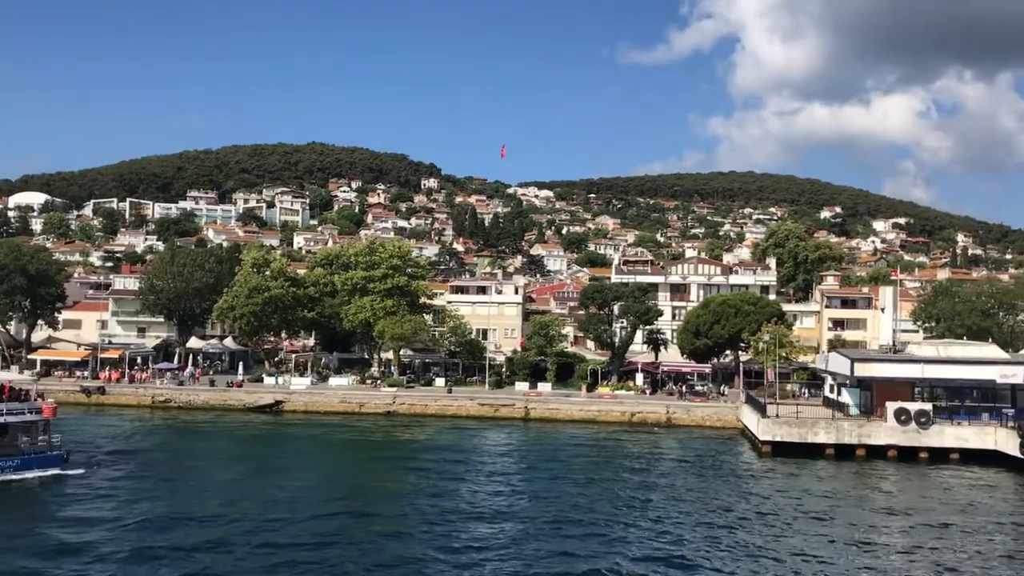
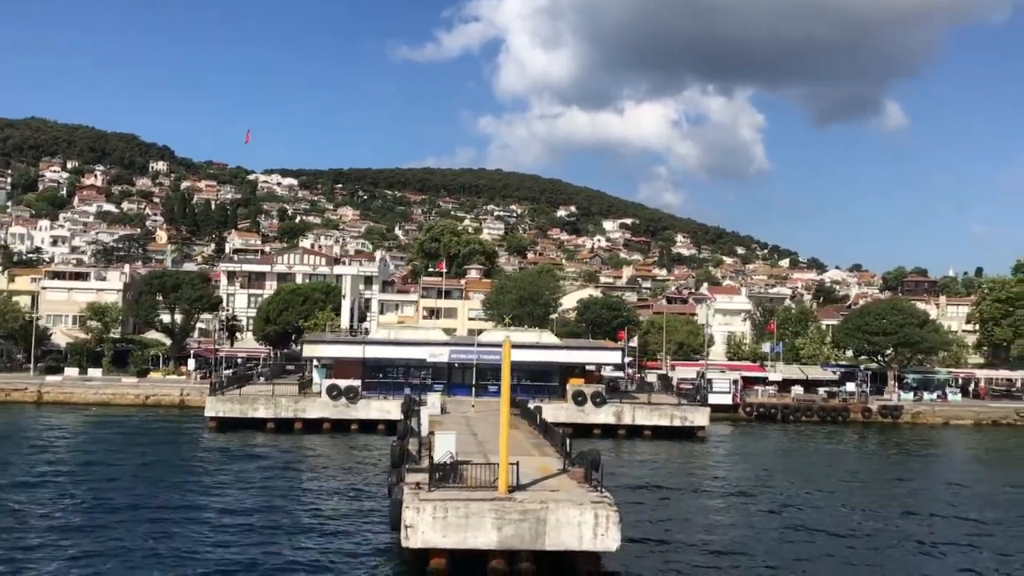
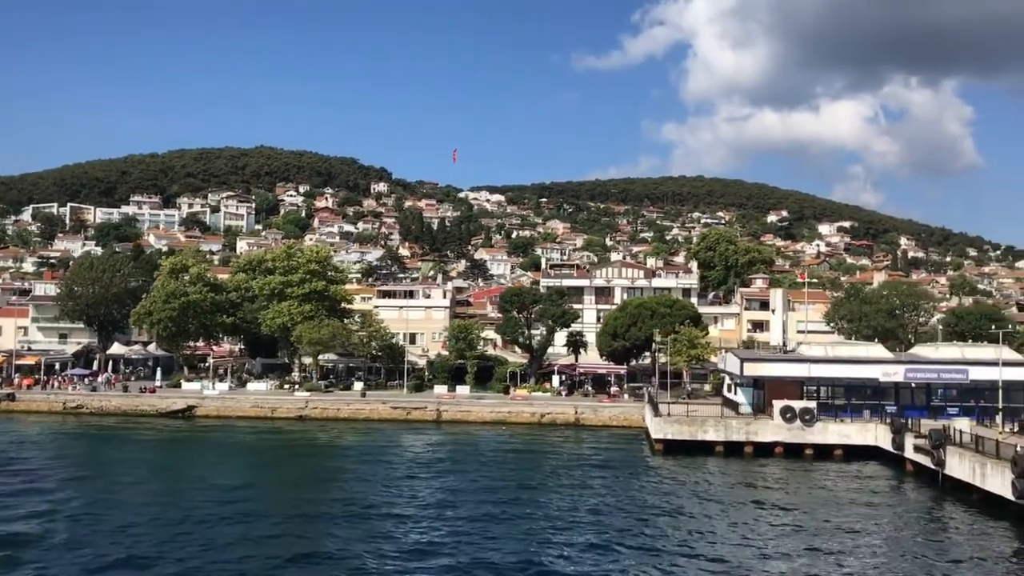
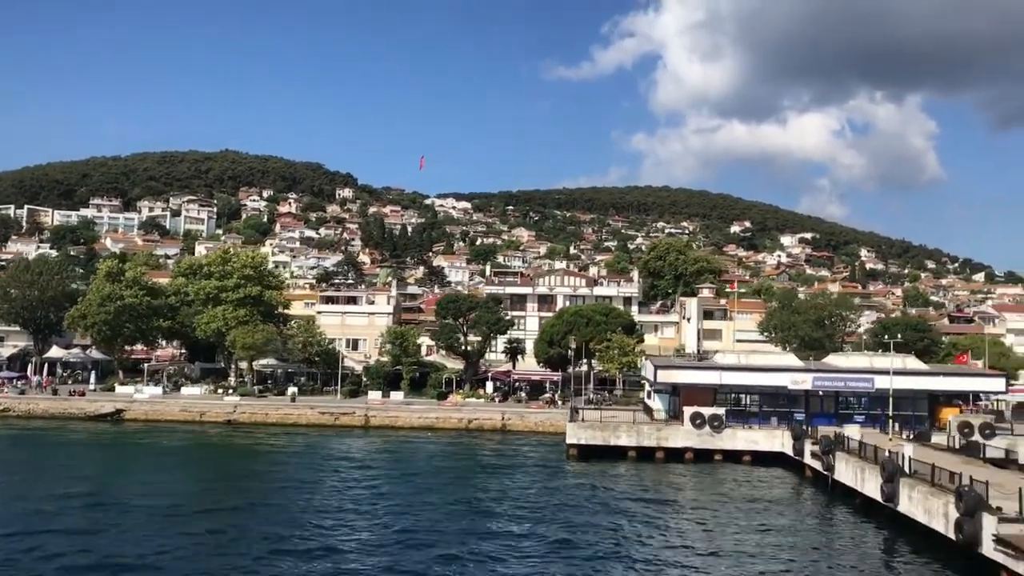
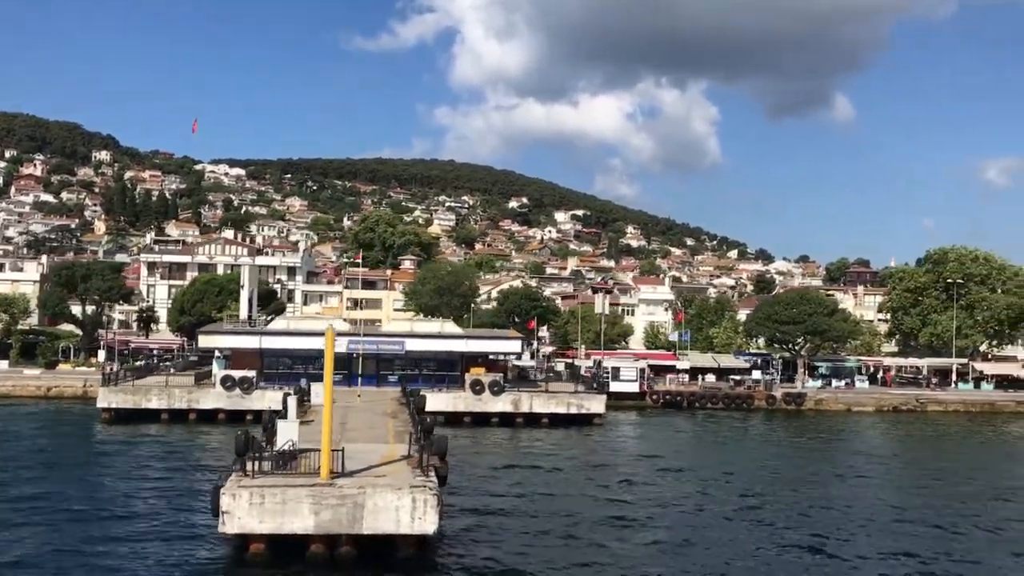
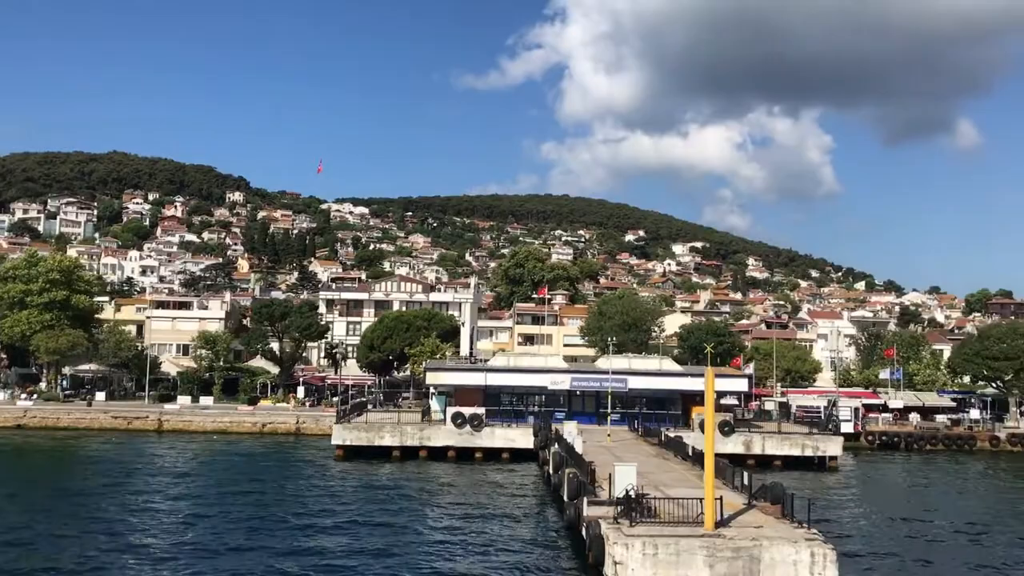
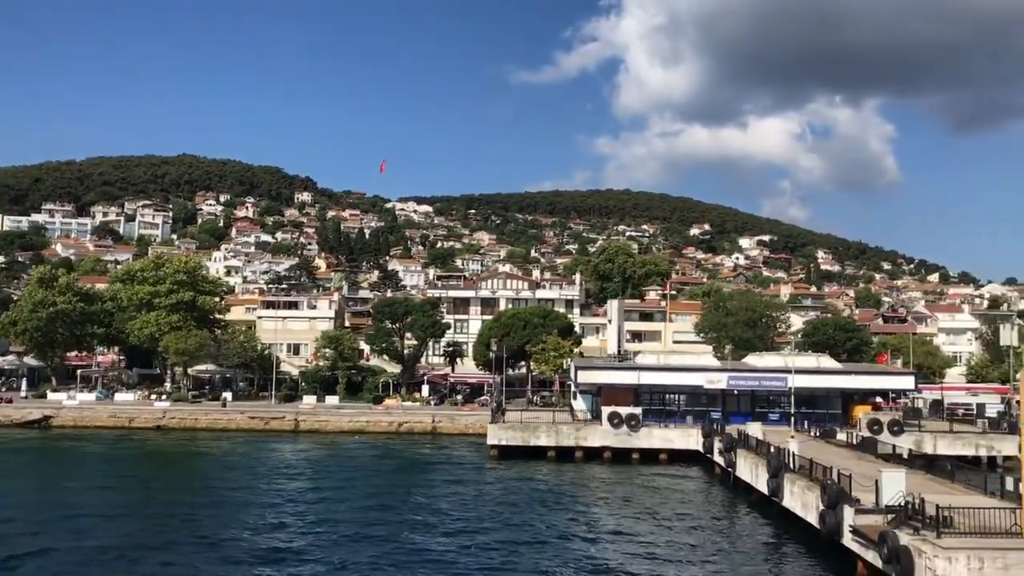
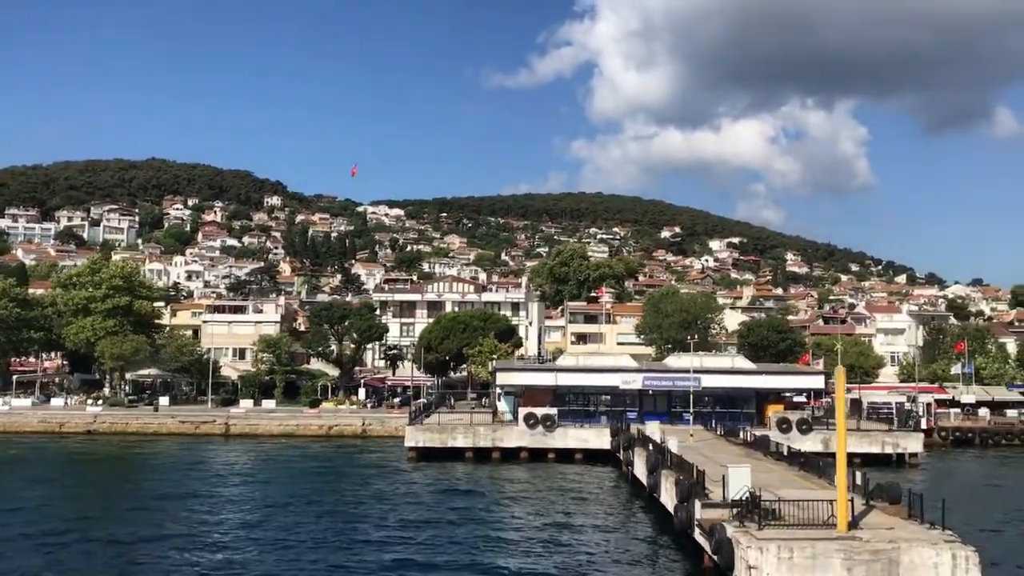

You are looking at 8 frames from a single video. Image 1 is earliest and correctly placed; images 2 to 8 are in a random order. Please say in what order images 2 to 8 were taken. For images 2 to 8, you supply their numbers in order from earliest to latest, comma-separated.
3, 4, 7, 8, 6, 2, 5
